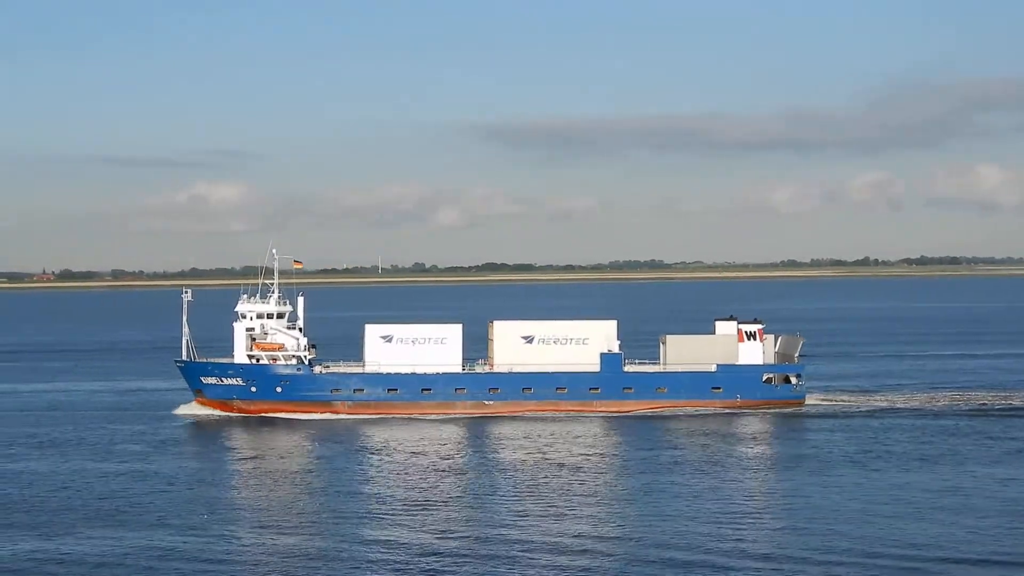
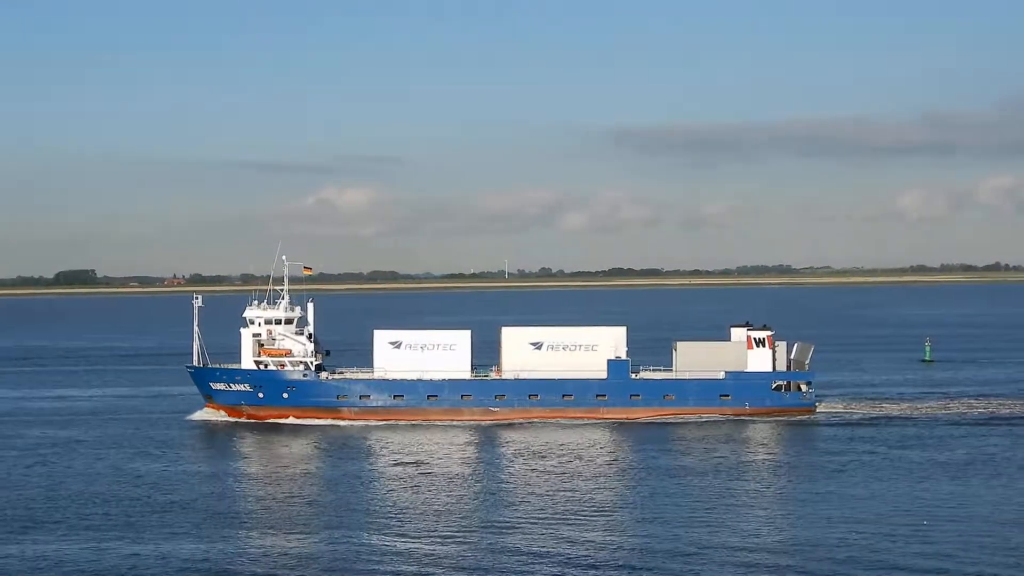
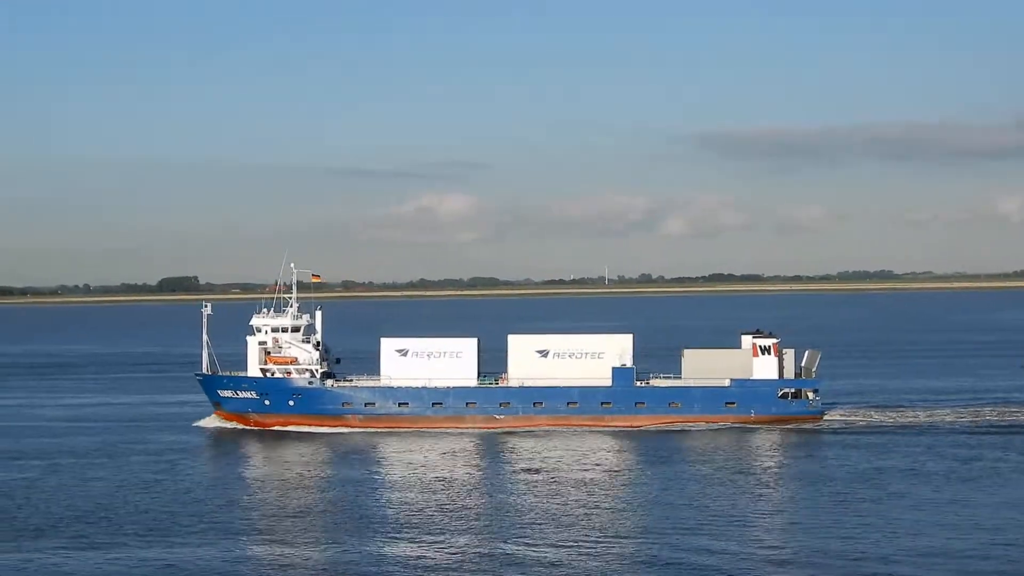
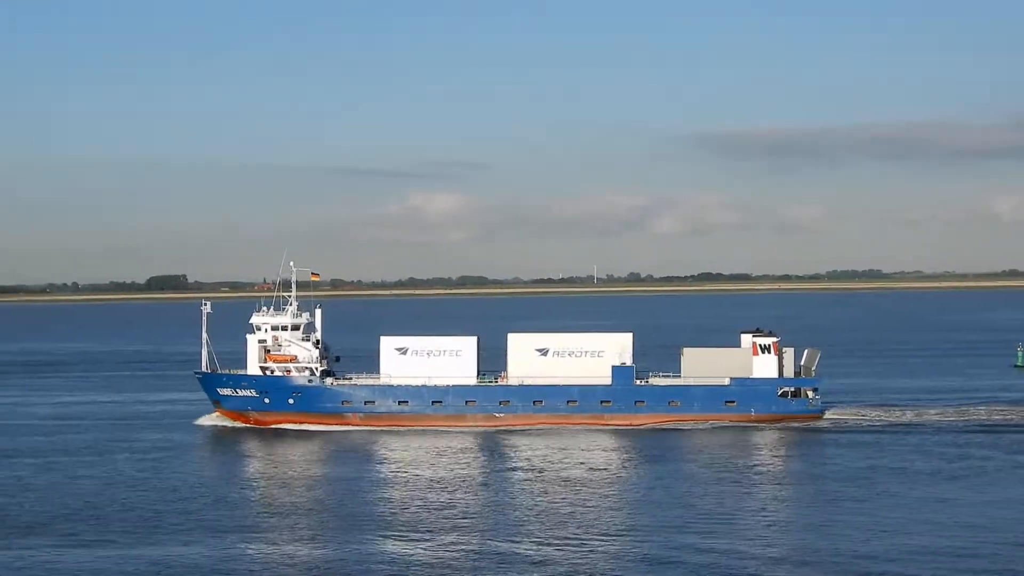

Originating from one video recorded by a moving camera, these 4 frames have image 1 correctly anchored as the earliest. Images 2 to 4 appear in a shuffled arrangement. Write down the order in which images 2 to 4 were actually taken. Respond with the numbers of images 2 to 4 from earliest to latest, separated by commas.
2, 4, 3
